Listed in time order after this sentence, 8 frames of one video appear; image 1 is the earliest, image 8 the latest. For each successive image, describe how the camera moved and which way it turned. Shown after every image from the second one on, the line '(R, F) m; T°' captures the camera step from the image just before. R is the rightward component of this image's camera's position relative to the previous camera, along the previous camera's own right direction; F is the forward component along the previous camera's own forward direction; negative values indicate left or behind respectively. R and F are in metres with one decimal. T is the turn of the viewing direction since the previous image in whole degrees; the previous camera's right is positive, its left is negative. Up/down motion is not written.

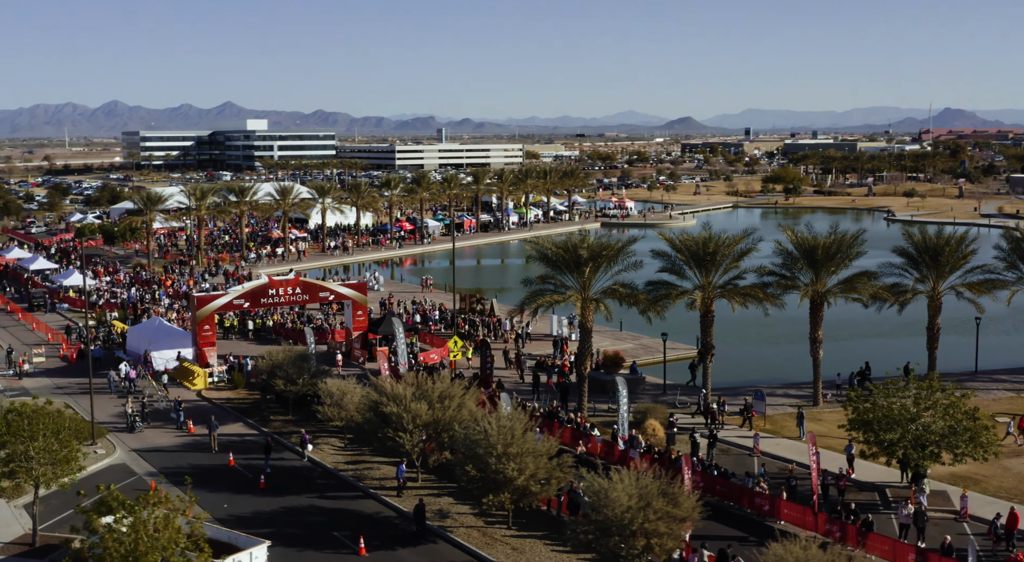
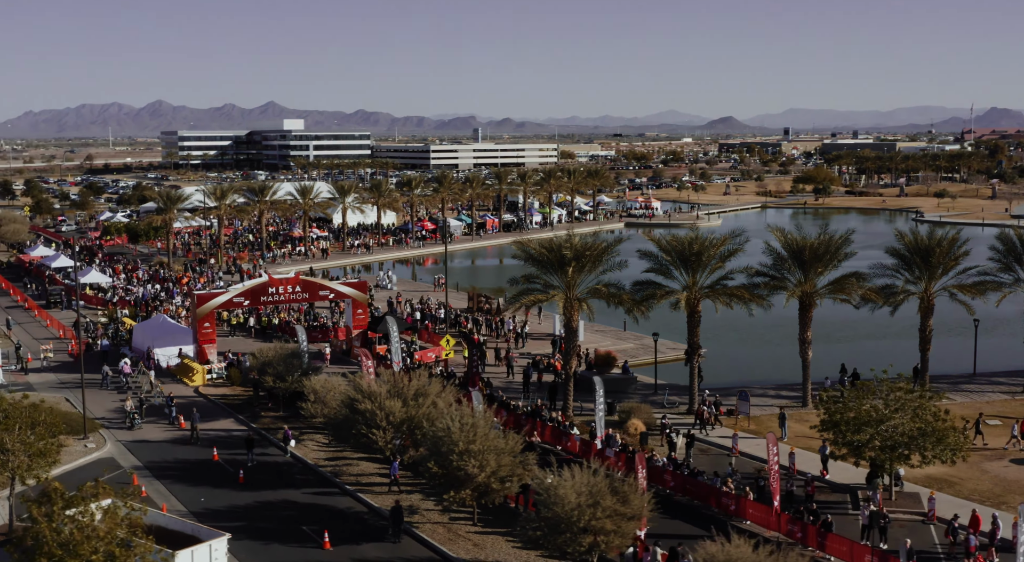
(+1.6, -0.2) m; -2°
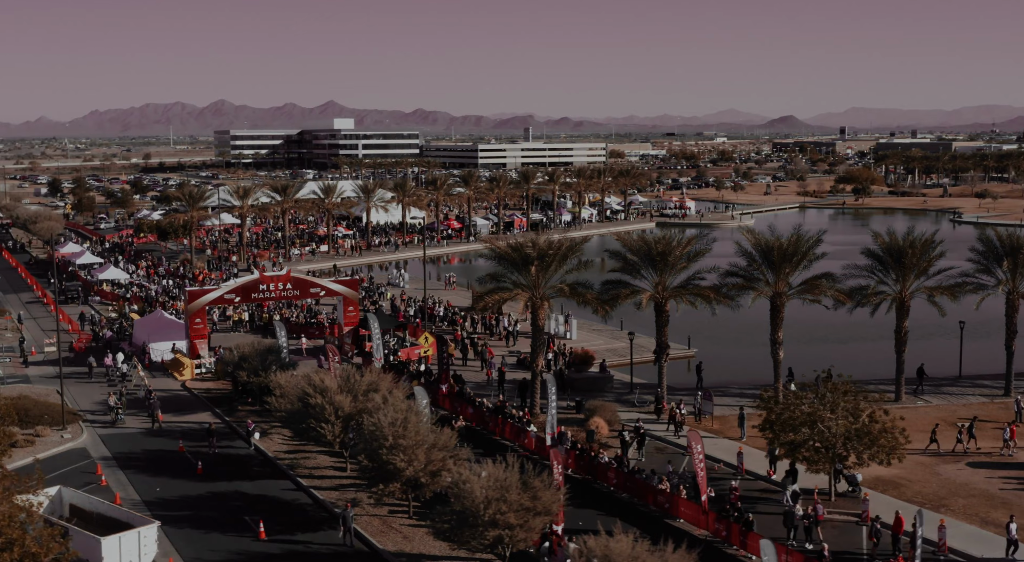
(+2.7, -0.3) m; -3°
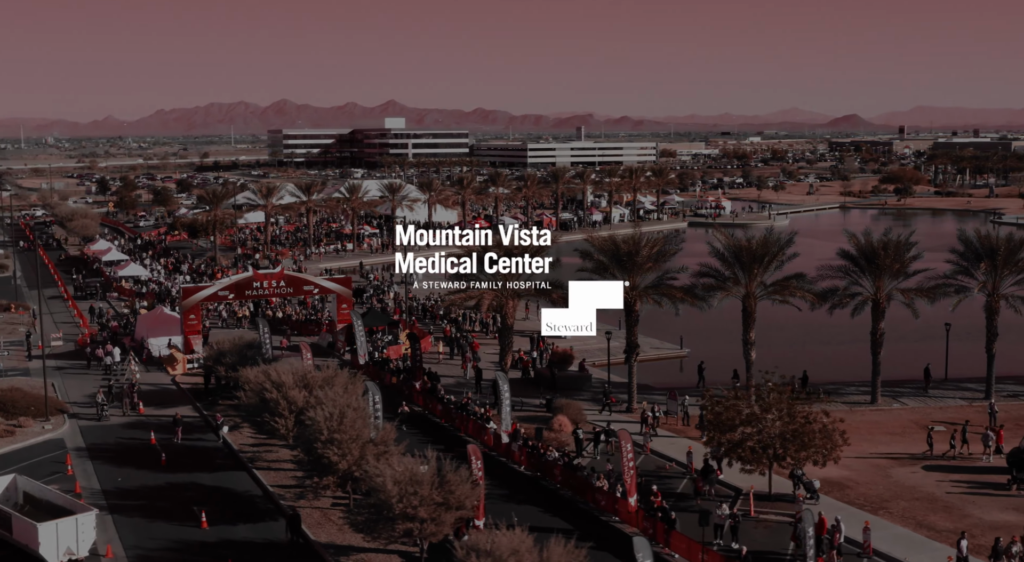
(+2.7, -0.3) m; -3°
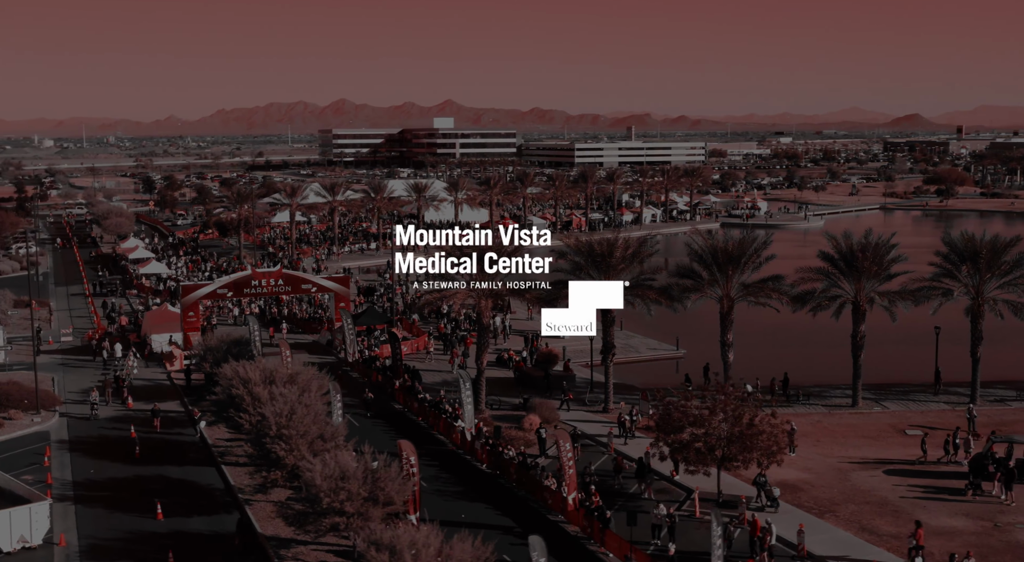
(+2.4, -0.3) m; -3°
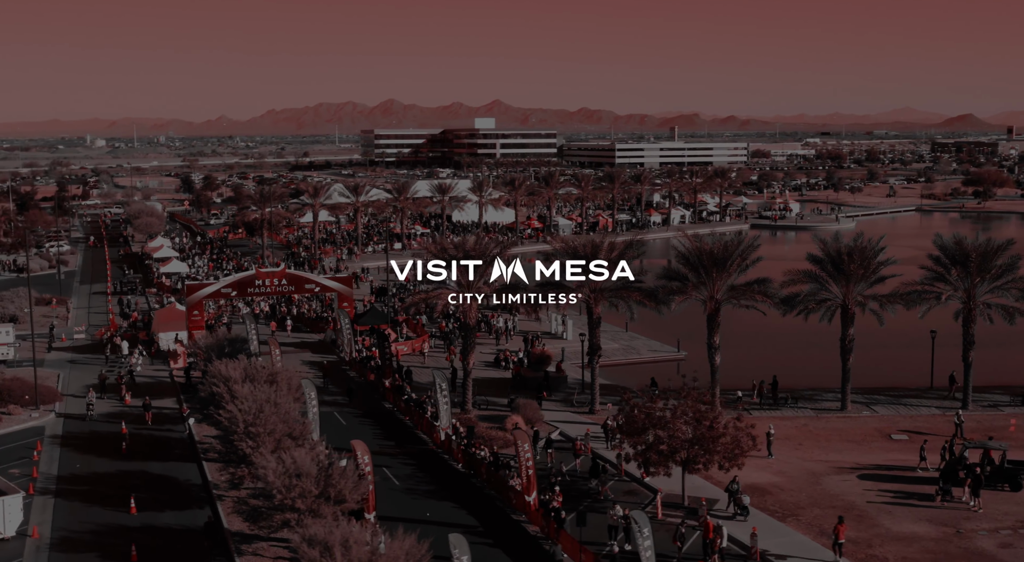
(+1.9, -0.2) m; -2°
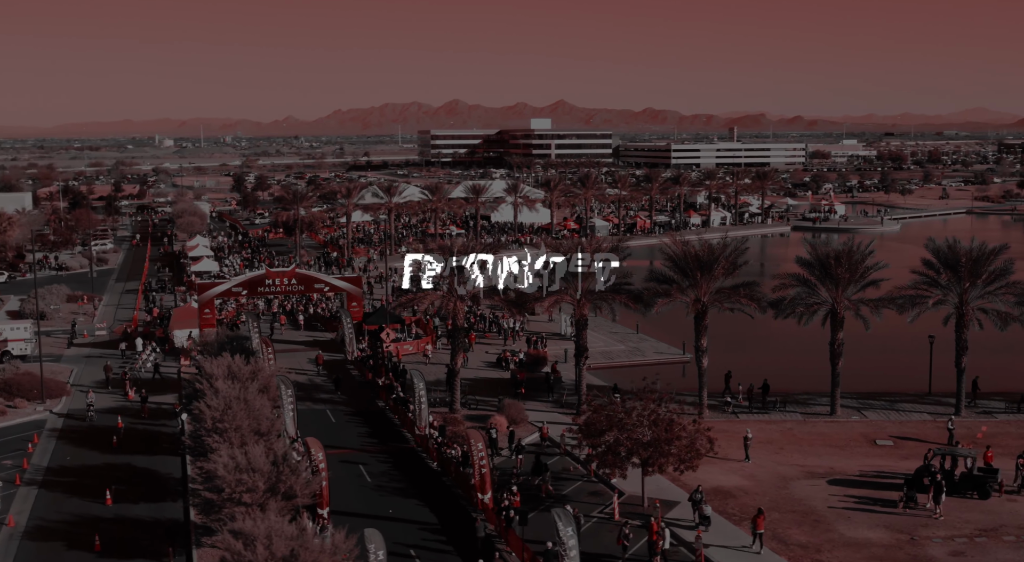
(+2.3, -0.3) m; -3°
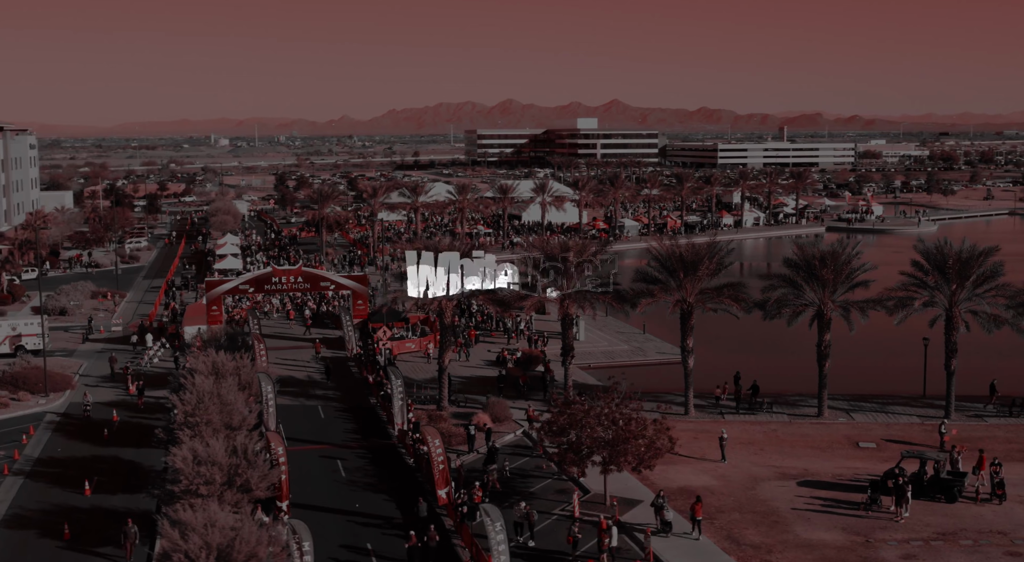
(+2.1, -0.3) m; -3°
